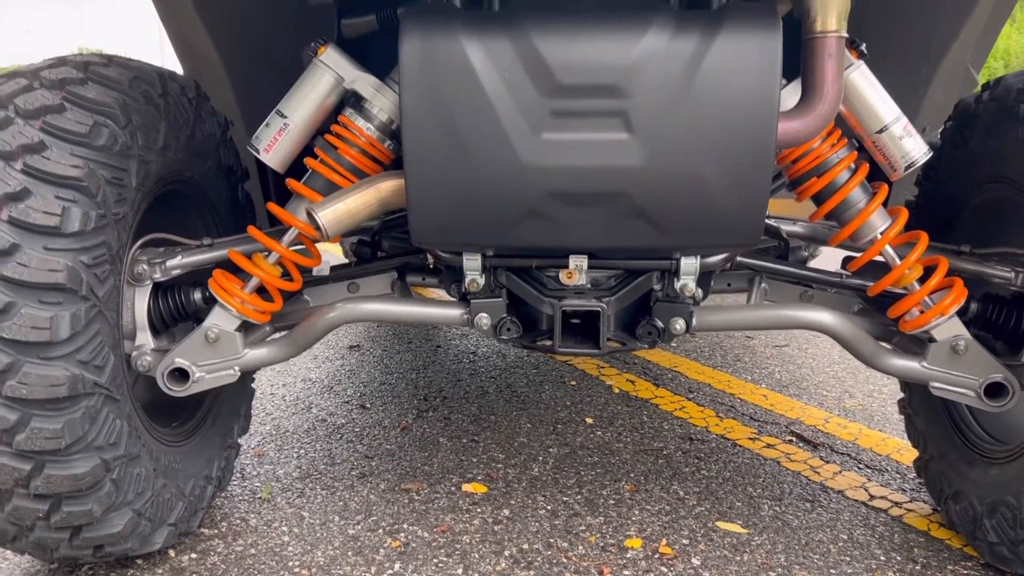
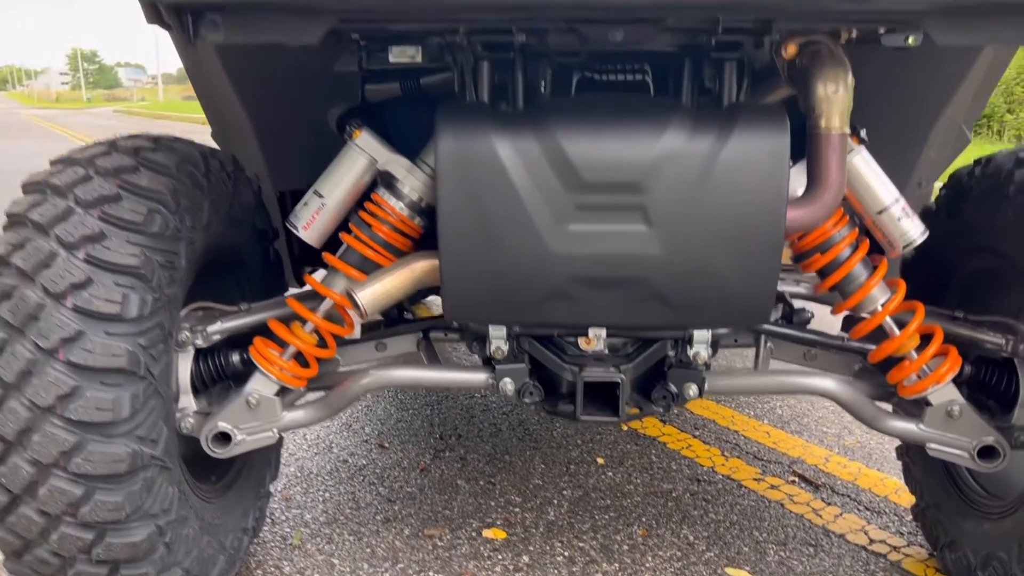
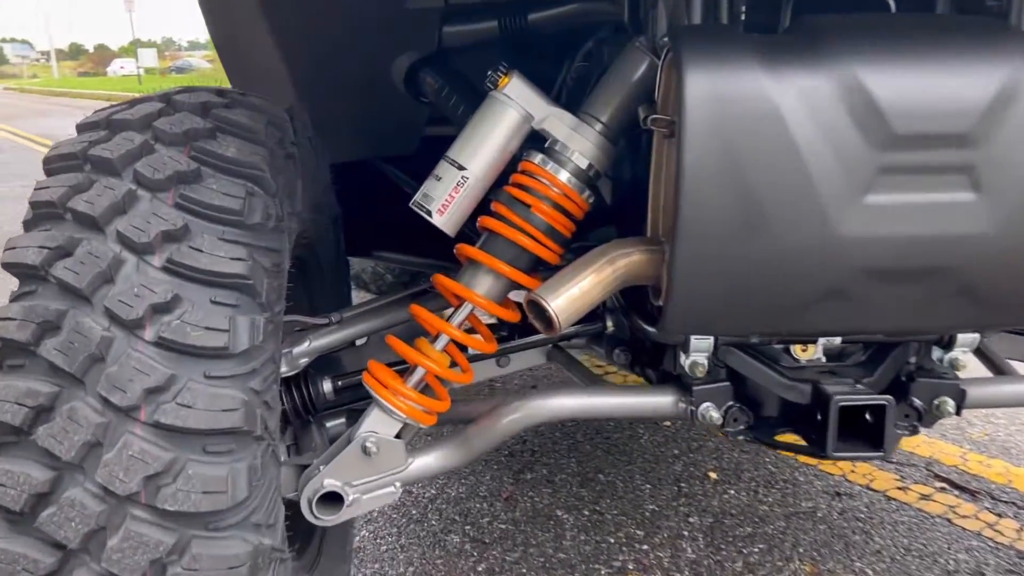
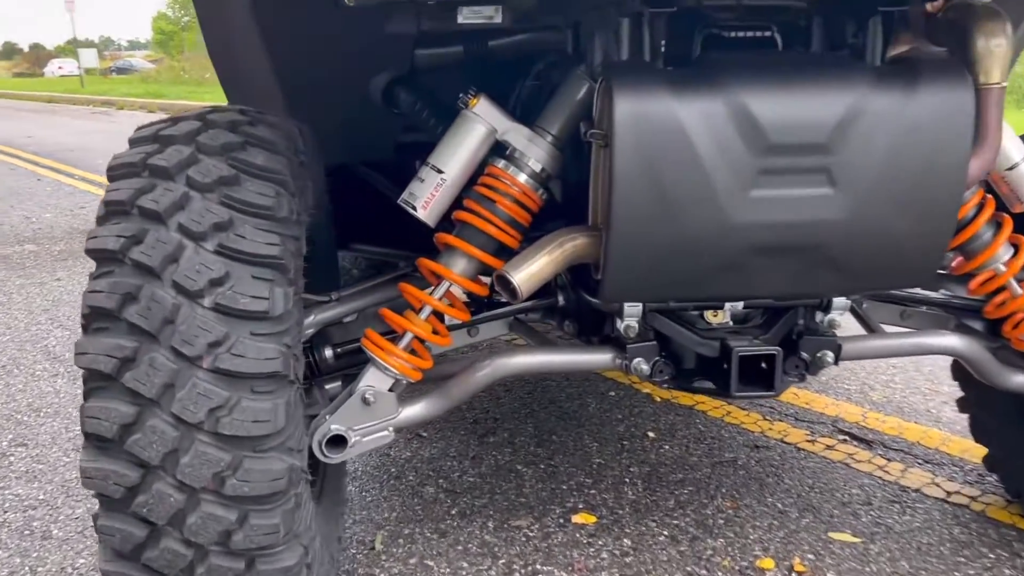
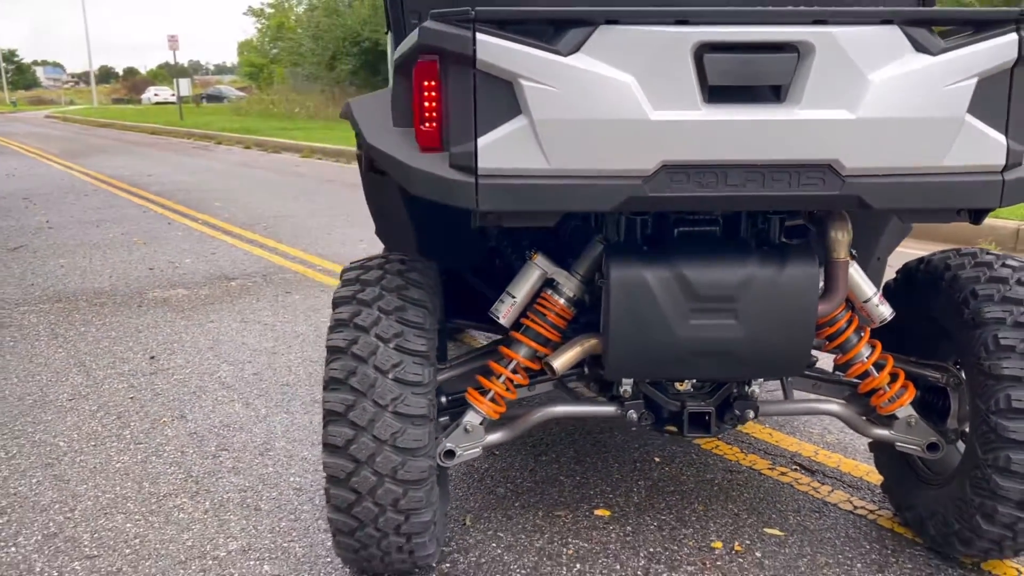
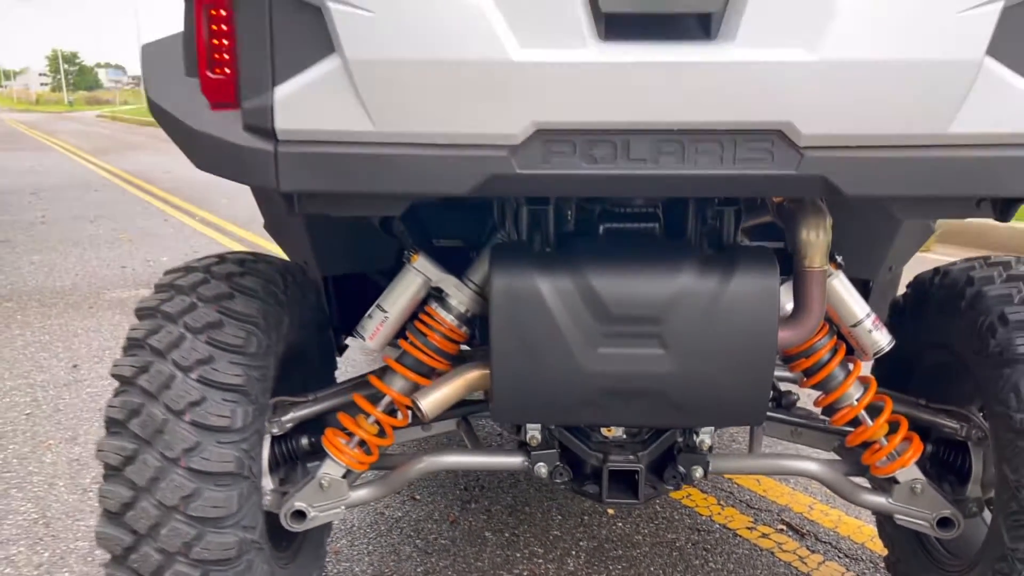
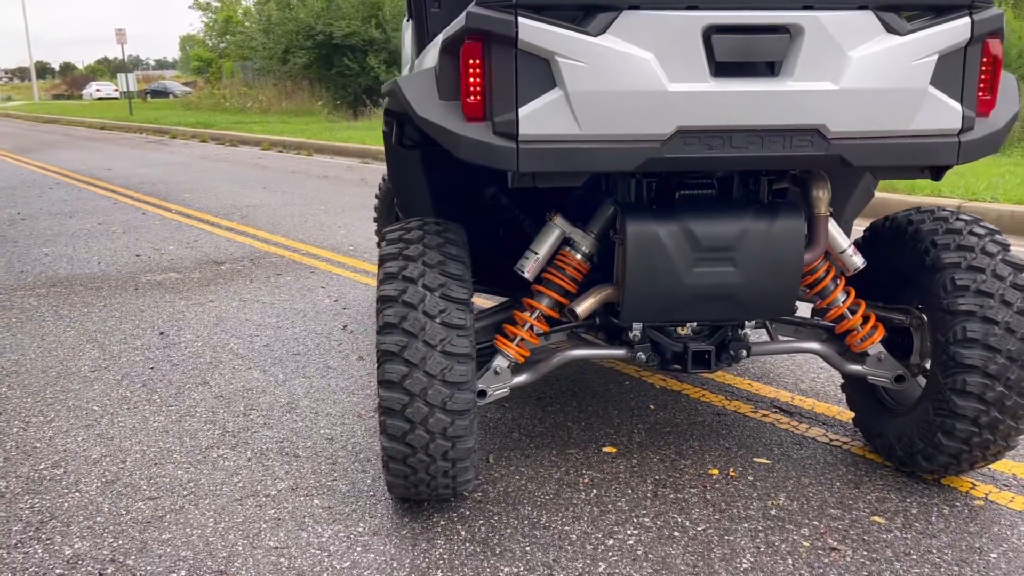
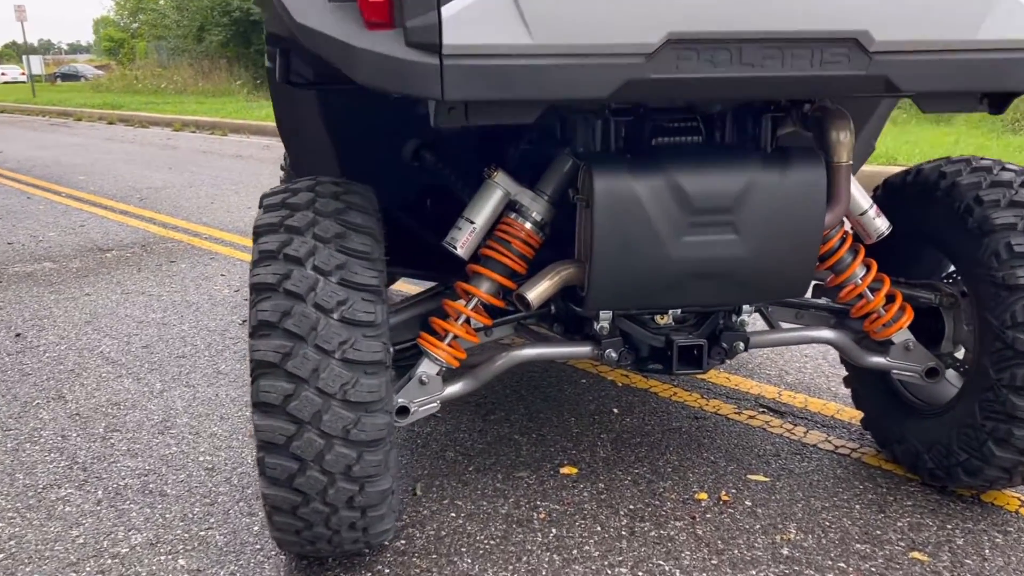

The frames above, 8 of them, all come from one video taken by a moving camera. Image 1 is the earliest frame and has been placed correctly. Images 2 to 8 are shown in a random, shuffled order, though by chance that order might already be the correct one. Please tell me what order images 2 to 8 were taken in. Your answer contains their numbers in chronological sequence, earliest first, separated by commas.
2, 6, 5, 7, 8, 4, 3
